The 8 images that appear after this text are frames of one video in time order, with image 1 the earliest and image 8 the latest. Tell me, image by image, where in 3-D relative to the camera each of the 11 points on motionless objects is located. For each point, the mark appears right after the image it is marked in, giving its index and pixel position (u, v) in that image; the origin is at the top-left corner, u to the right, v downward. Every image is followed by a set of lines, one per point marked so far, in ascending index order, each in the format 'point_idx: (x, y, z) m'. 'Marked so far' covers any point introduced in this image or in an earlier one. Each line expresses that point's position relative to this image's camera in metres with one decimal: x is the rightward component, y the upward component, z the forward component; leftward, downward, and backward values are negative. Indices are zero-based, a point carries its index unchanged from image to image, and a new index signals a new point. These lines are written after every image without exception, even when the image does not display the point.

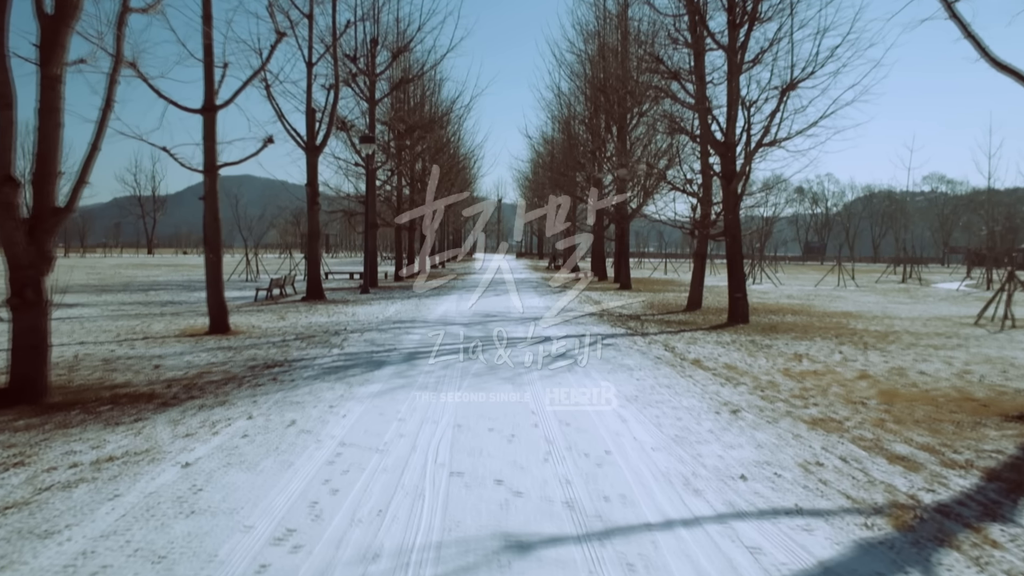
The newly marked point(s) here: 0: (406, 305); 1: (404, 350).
0: (-2.3, -0.4, +19.8) m
1: (-1.3, -0.7, +11.1) m
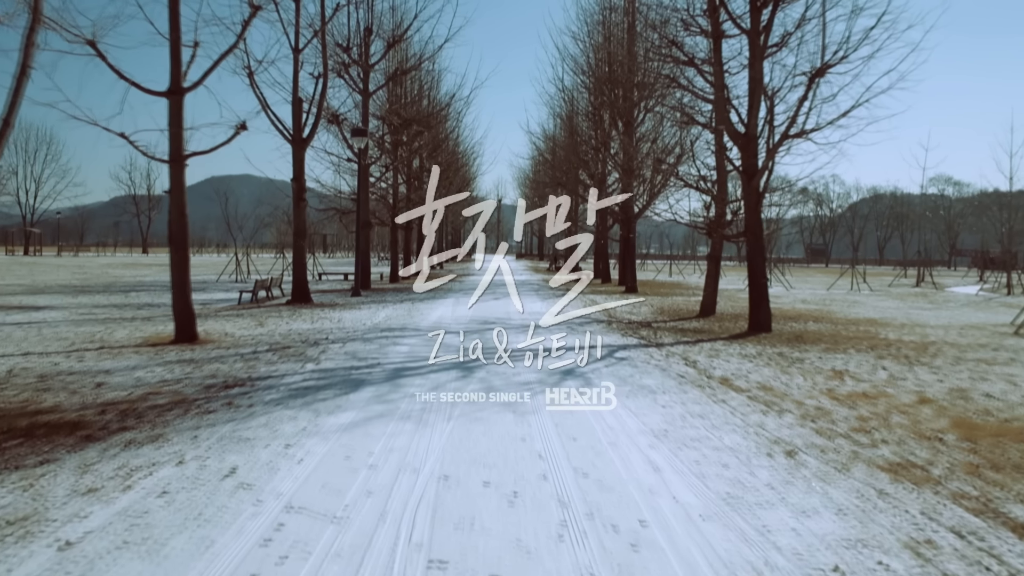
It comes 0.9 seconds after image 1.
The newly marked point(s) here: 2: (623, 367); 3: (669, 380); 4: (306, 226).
0: (-2.3, -0.4, +18.4) m
1: (-1.3, -0.8, +9.6) m
2: (+1.2, -0.8, +9.9) m
3: (+1.5, -0.9, +9.0) m
4: (-4.3, +1.3, +19.8) m
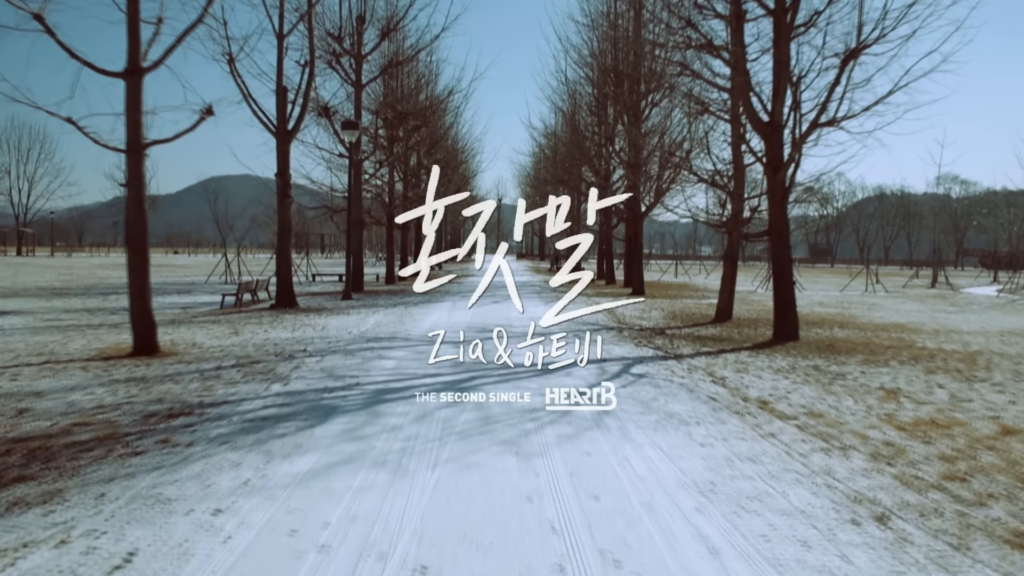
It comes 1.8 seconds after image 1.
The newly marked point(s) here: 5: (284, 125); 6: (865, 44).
0: (-2.2, -0.5, +17.0) m
1: (-1.3, -0.9, +8.2) m
2: (+1.2, -0.9, +8.5) m
3: (+1.5, -1.0, +7.6) m
4: (-4.3, +1.2, +18.4) m
5: (-4.5, +3.2, +18.5) m
6: (+4.9, +3.4, +13.1) m
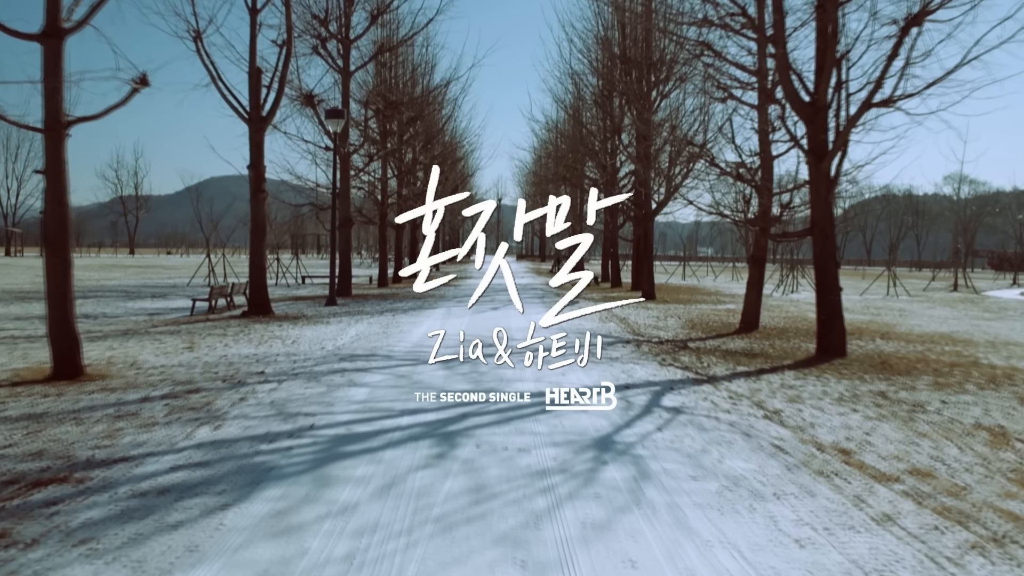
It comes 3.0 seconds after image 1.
0: (-2.2, -0.6, +15.0) m
1: (-1.3, -1.0, +6.3) m
2: (+1.2, -1.0, +6.5) m
3: (+1.6, -1.0, +5.6) m
4: (-4.3, +1.1, +16.4) m
5: (-4.5, +3.1, +16.6) m
6: (+4.9, +3.3, +11.1) m
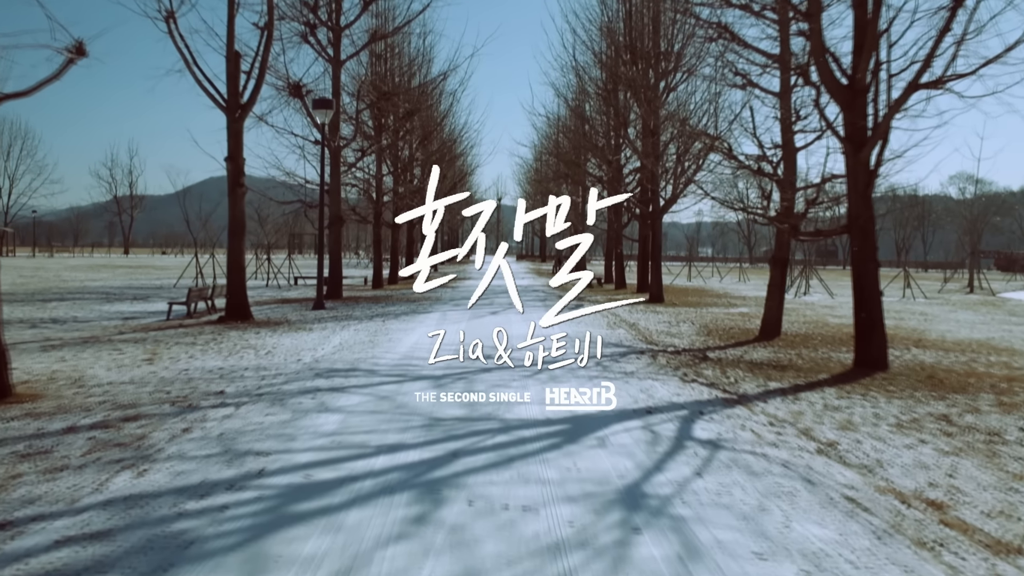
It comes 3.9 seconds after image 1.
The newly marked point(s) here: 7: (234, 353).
0: (-2.2, -0.6, +13.7) m
1: (-1.2, -1.0, +4.9) m
2: (+1.2, -1.0, +5.2) m
3: (+1.6, -1.1, +4.3) m
4: (-4.3, +1.1, +15.1) m
5: (-4.5, +3.1, +15.3) m
6: (+4.9, +3.2, +9.8) m
7: (-3.3, -0.8, +11.1) m
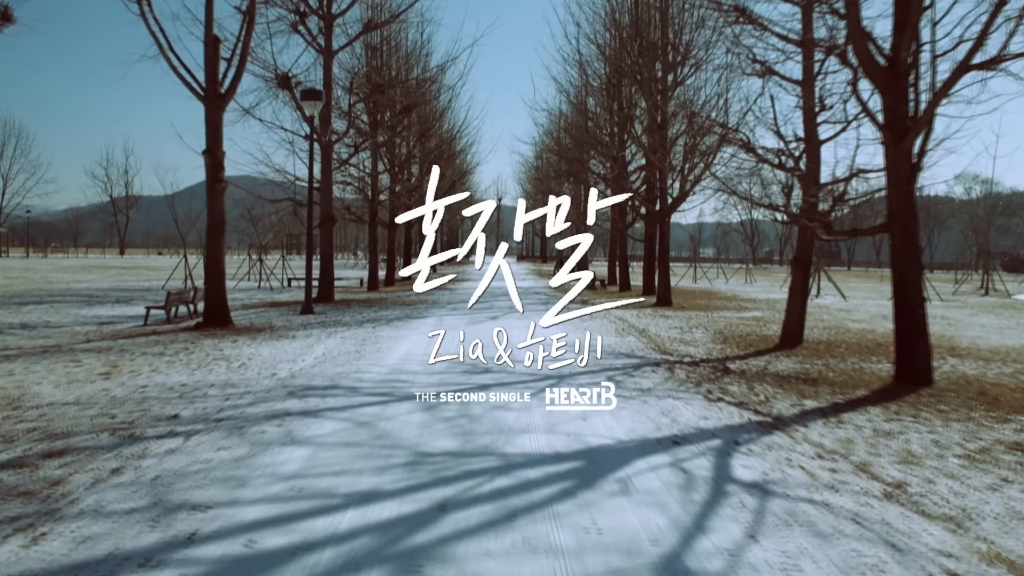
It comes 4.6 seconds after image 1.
0: (-2.2, -0.7, +12.6) m
1: (-1.2, -1.1, +3.8) m
2: (+1.2, -1.1, +4.1) m
3: (+1.6, -1.1, +3.2) m
4: (-4.3, +1.0, +13.9) m
5: (-4.5, +3.0, +14.1) m
6: (+5.0, +3.2, +8.7) m
7: (-3.3, -0.8, +9.9) m
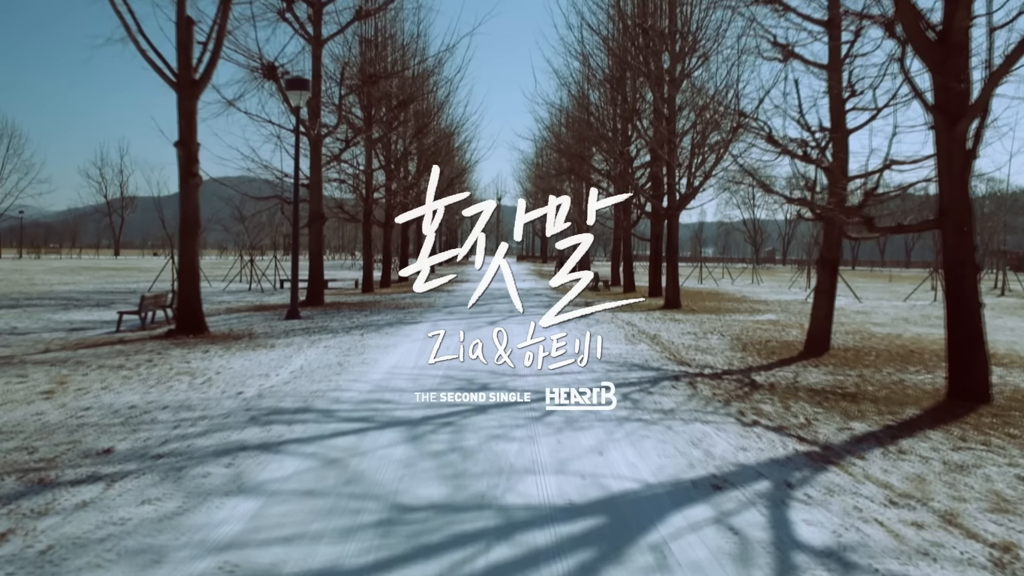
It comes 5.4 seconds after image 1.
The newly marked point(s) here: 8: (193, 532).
0: (-2.2, -0.7, +11.4) m
1: (-1.2, -1.1, +2.7) m
2: (+1.2, -1.1, +2.9) m
3: (+1.6, -1.2, +2.0) m
4: (-4.3, +1.0, +12.8) m
5: (-4.5, +3.0, +13.0) m
6: (+5.0, +3.2, +7.5) m
7: (-3.3, -0.9, +8.8) m
8: (-1.4, -1.0, +4.1) m
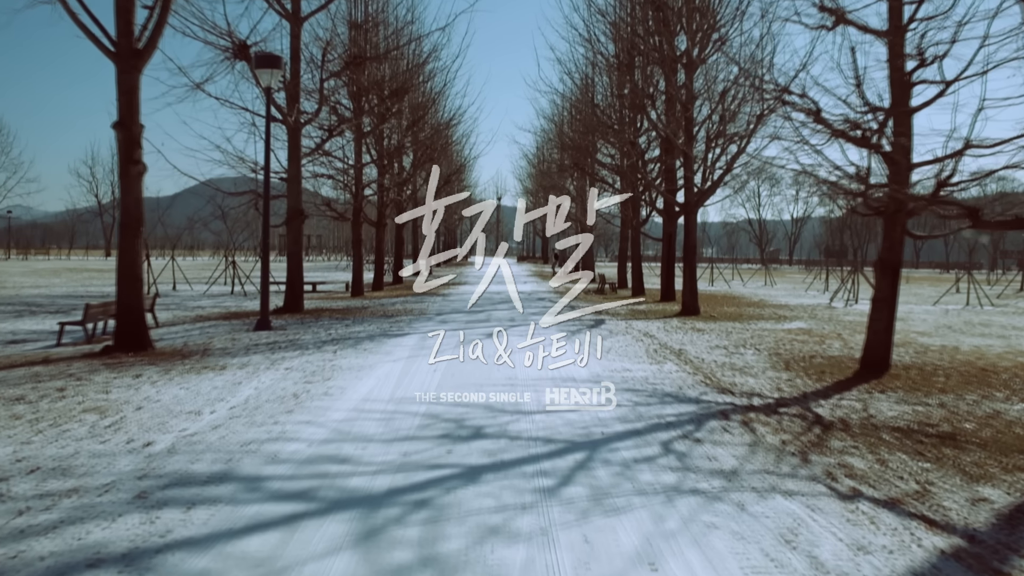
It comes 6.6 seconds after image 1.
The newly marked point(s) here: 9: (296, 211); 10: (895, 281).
0: (-2.2, -0.8, +9.4) m
1: (-1.2, -1.2, +0.6) m
2: (+1.3, -1.2, +0.9) m
3: (+1.6, -1.3, 0.0) m
4: (-4.3, +0.9, +10.8) m
5: (-4.5, +2.9, +10.9) m
6: (+5.0, +3.1, +5.5) m
7: (-3.2, -1.0, +6.7) m
8: (-1.3, -1.1, +2.0) m
9: (-4.1, +1.5, +17.9) m
10: (+4.5, +0.1, +10.9) m
